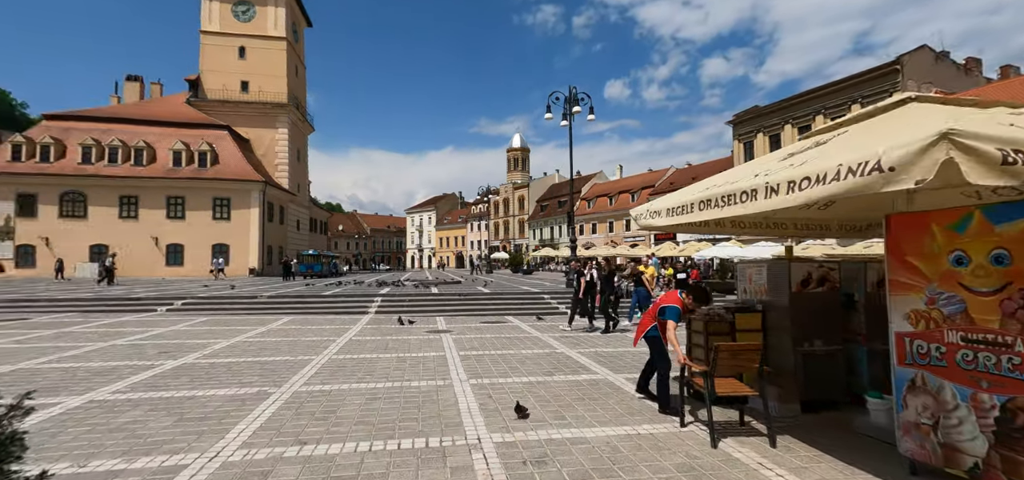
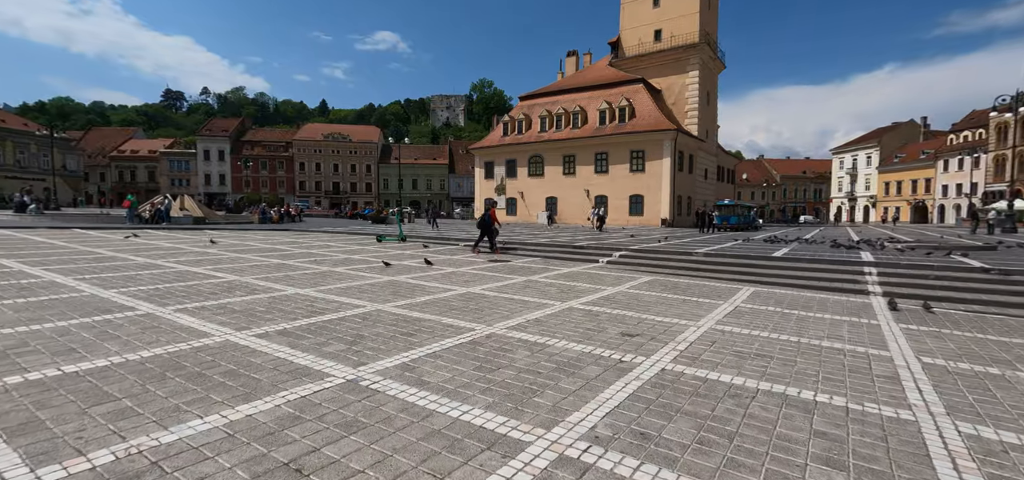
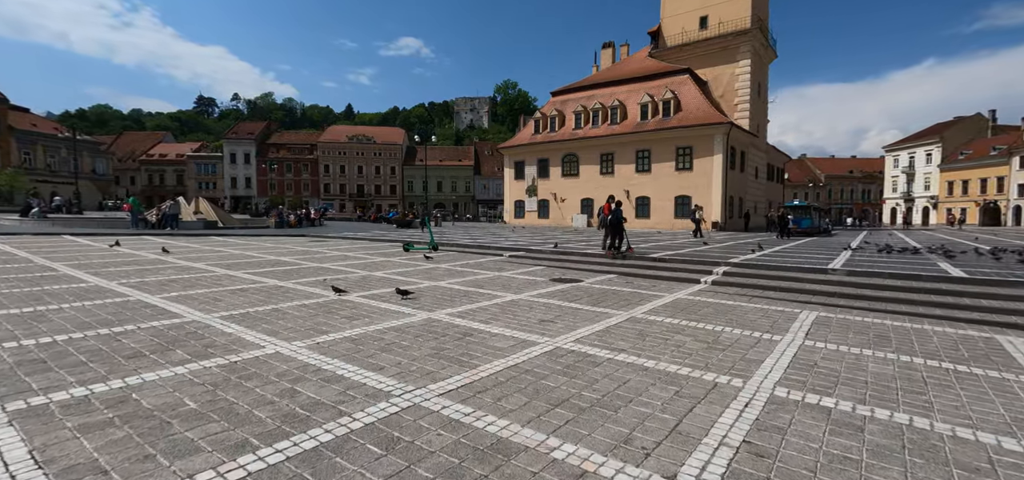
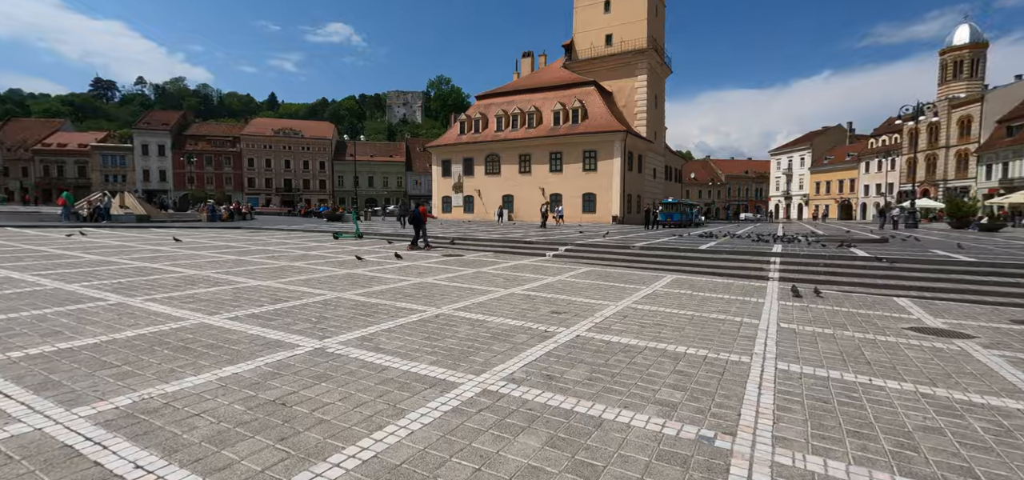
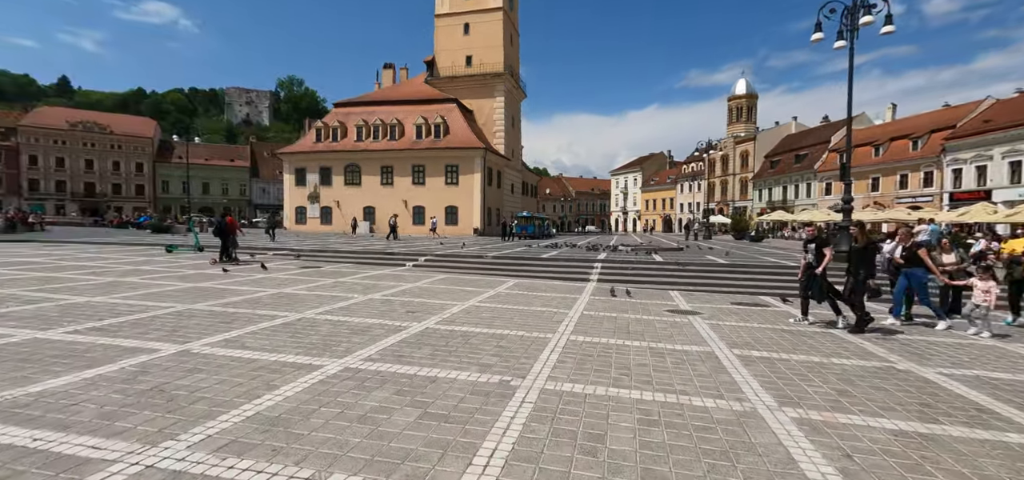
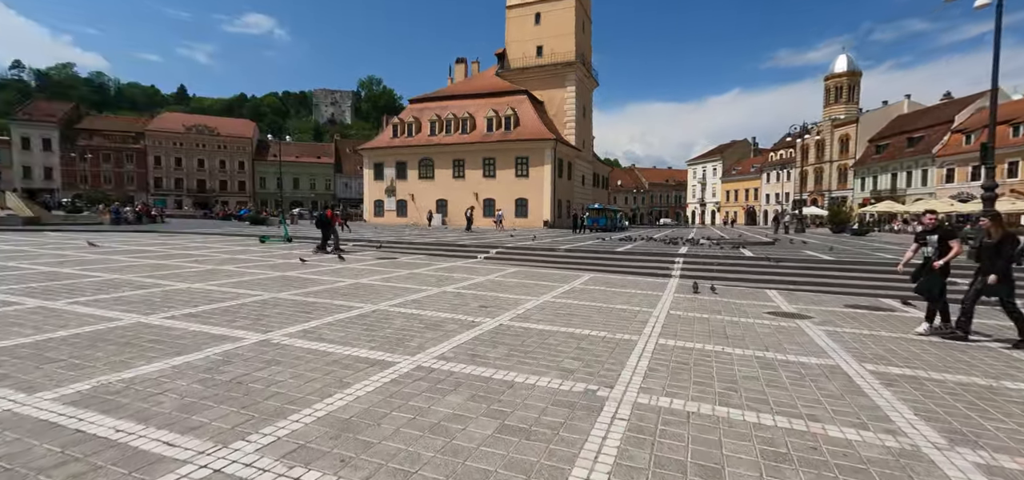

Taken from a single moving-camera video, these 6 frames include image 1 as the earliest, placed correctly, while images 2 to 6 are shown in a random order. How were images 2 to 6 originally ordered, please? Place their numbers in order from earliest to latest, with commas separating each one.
5, 6, 4, 2, 3
